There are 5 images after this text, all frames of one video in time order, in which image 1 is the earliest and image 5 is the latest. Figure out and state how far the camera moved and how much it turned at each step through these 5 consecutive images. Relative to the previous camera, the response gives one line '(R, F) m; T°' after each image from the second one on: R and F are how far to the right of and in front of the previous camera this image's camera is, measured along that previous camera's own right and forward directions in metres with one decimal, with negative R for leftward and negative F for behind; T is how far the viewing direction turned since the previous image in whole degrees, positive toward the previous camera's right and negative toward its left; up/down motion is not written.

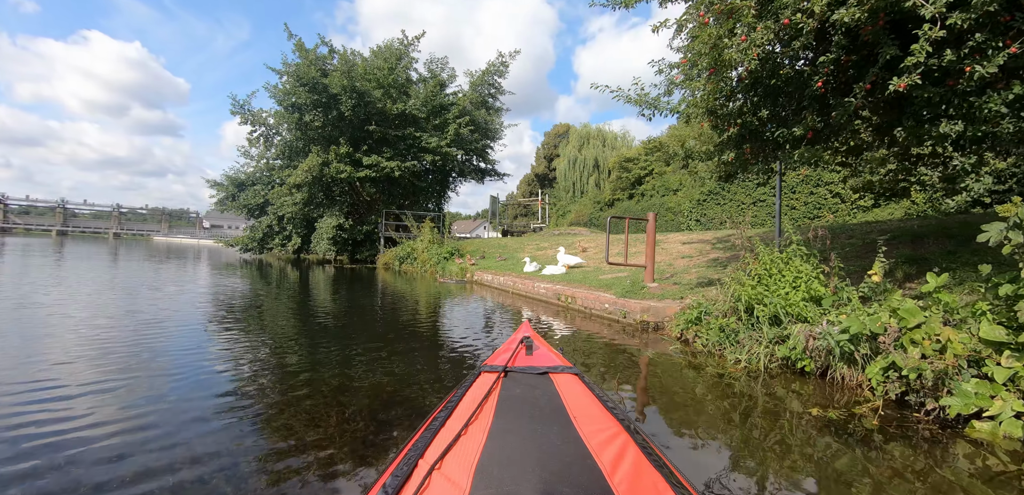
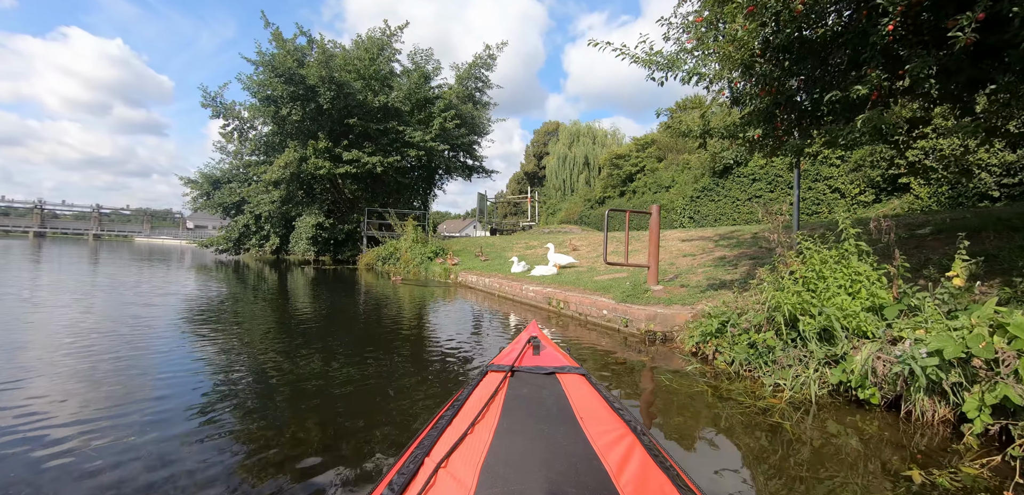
(+0.1, +0.7) m; +1°
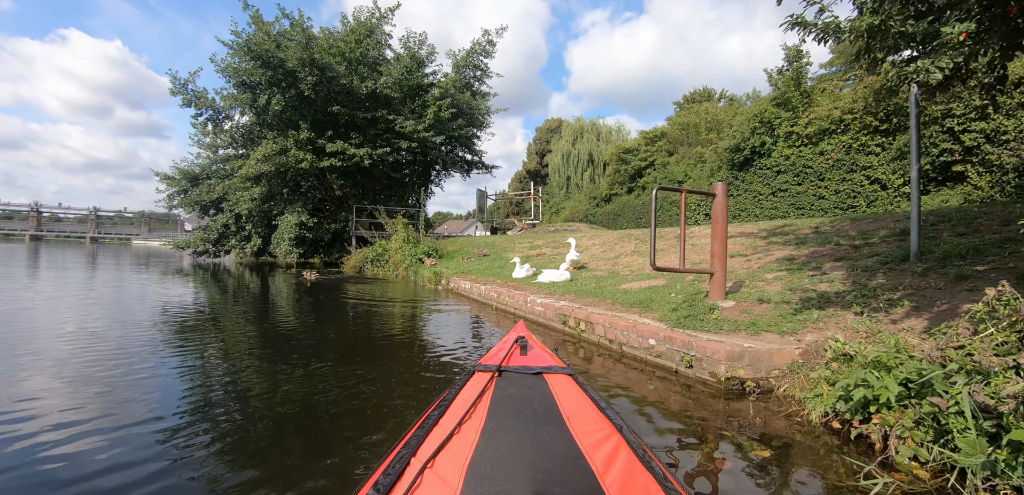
(0.0, +1.4) m; 0°
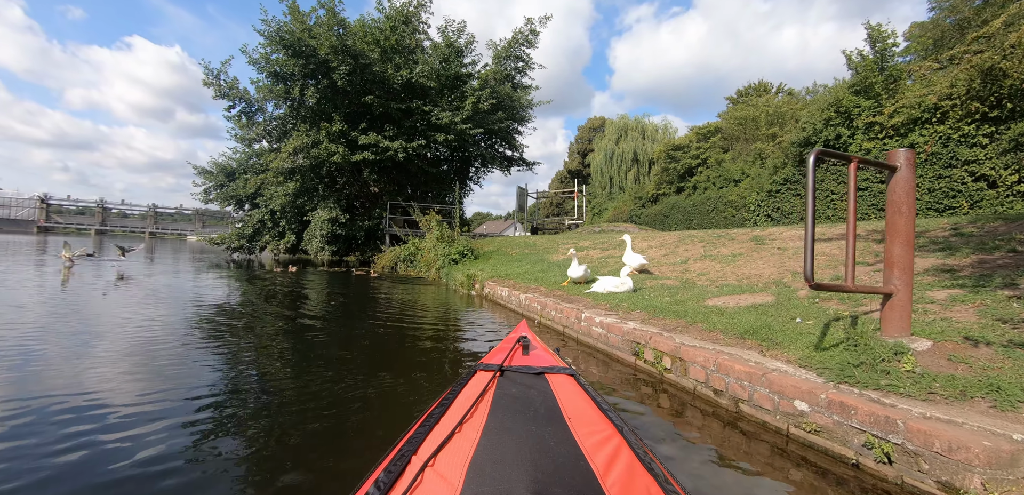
(-0.1, +1.0) m; -5°
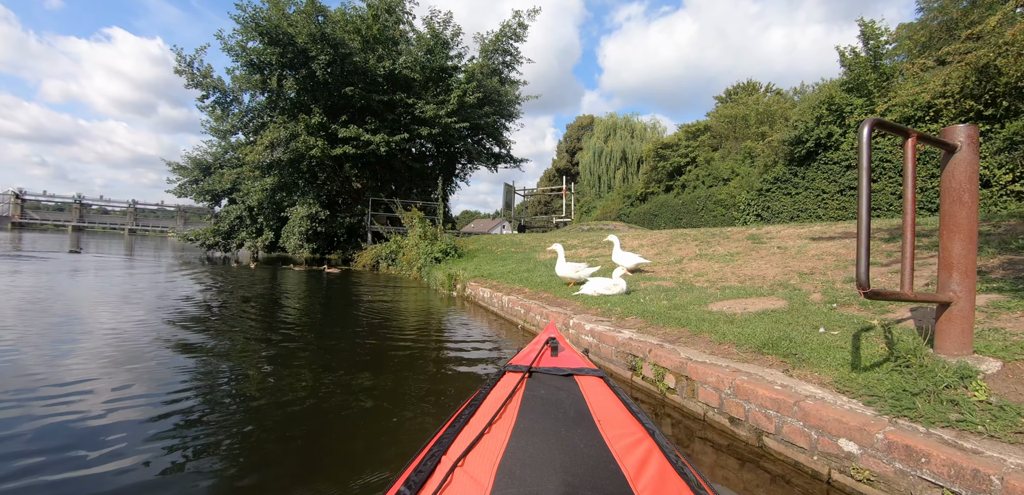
(+0.1, +0.4) m; +1°
